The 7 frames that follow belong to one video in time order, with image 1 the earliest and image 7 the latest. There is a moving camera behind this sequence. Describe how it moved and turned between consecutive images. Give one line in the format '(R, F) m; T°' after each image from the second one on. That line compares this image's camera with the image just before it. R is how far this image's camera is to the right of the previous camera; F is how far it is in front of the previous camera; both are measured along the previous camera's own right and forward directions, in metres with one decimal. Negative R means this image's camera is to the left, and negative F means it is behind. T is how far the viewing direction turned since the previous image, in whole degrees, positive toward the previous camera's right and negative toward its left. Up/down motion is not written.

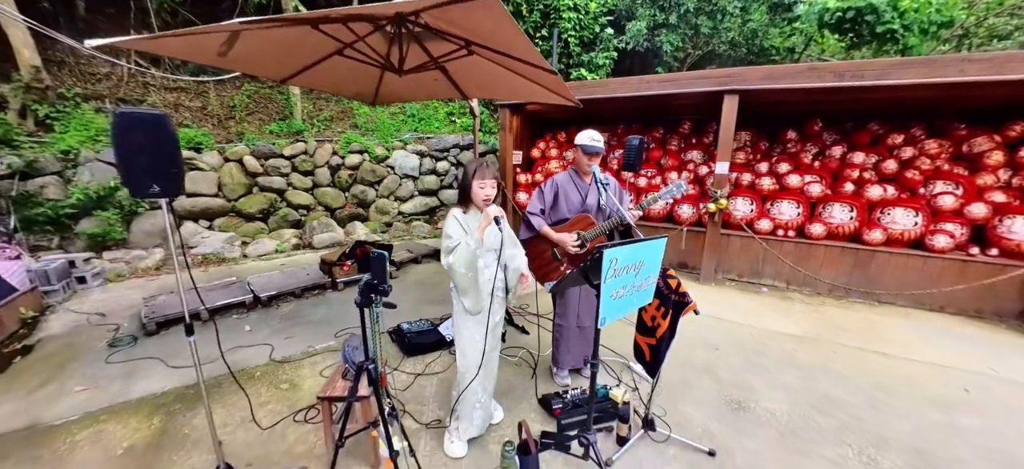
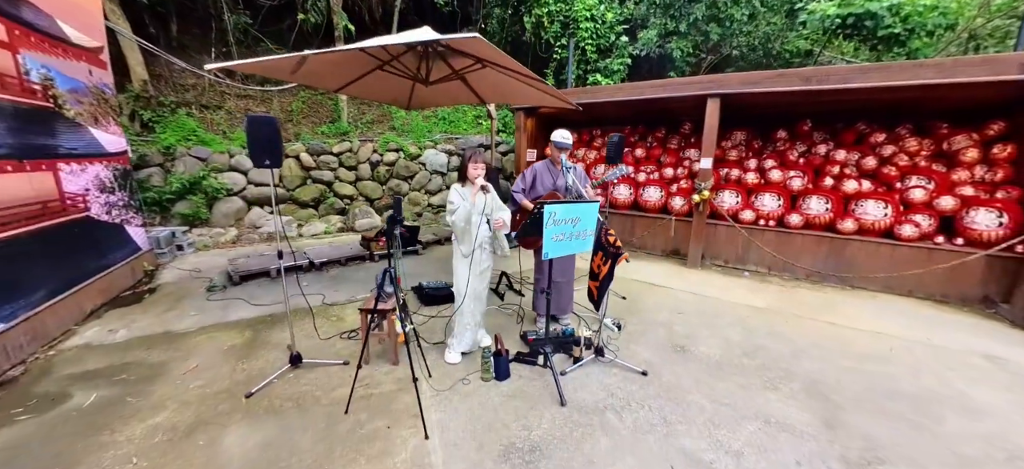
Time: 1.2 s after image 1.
(+0.3, -0.6) m; -5°
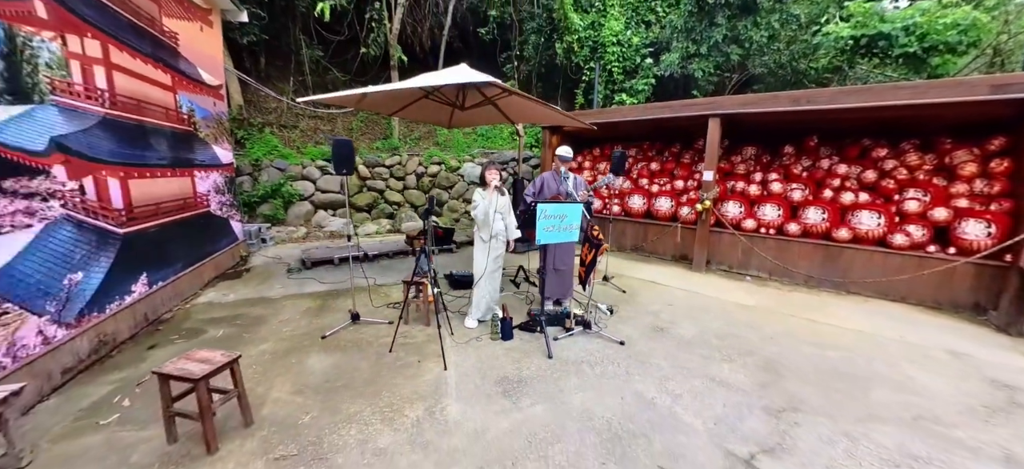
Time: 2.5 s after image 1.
(+0.3, -0.6) m; -6°
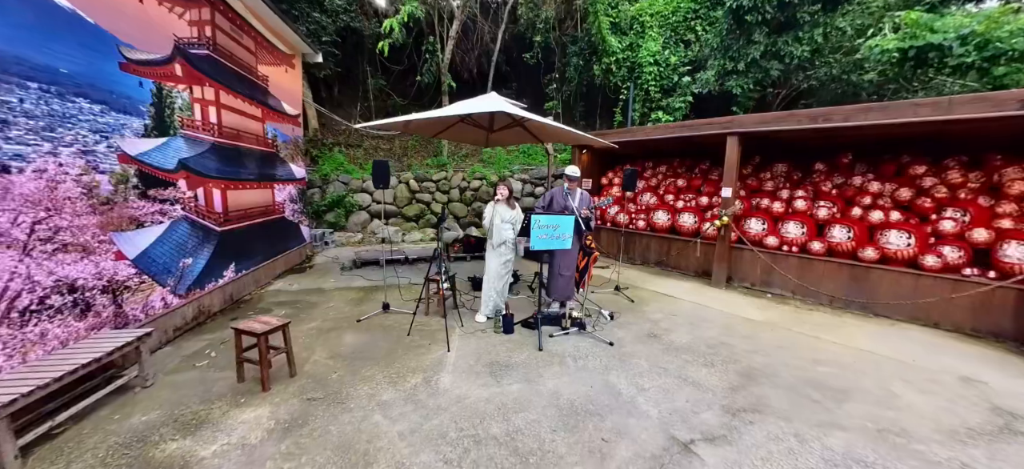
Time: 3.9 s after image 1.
(+0.5, -0.4) m; -9°
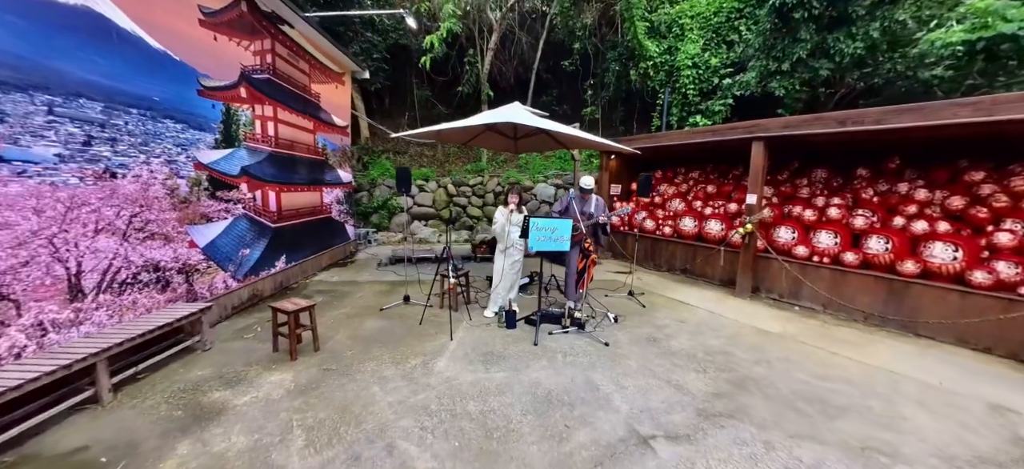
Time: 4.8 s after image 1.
(+0.5, -0.2) m; -8°
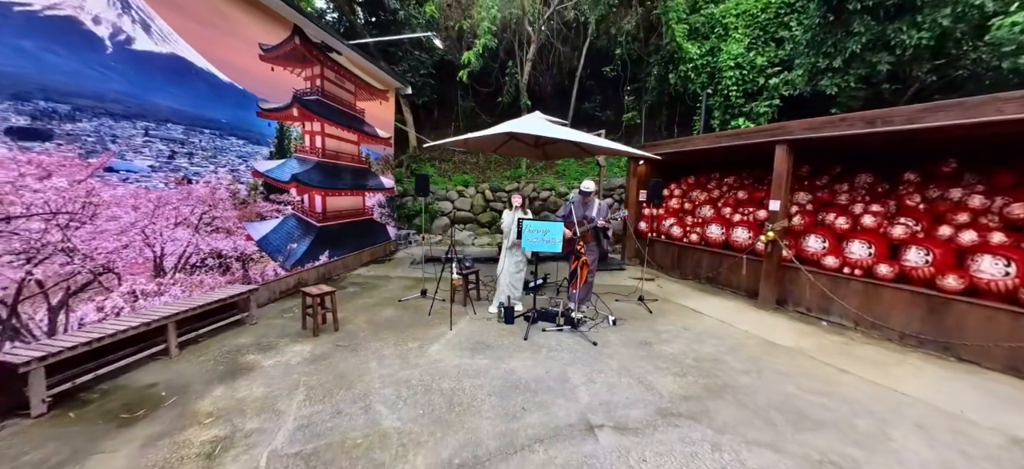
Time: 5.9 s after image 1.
(+0.6, -0.2) m; -9°
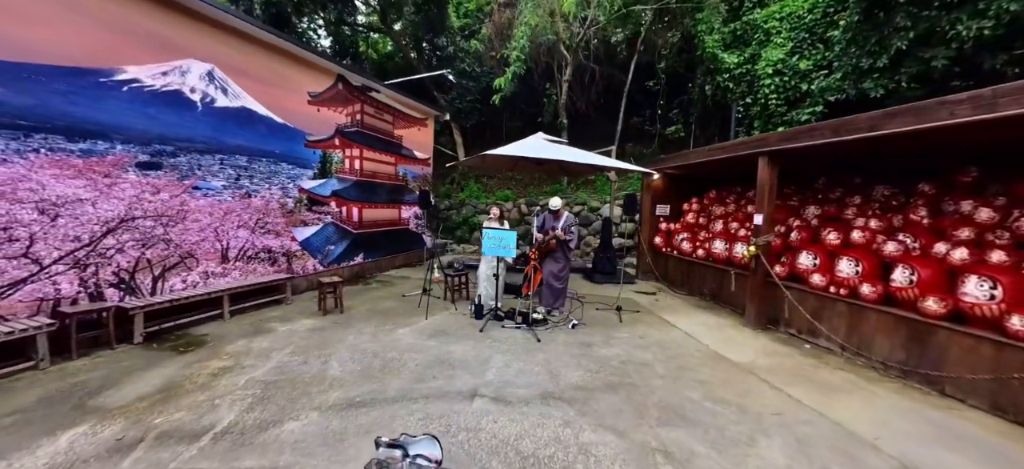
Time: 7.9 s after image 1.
(+1.4, -0.4) m; -14°
